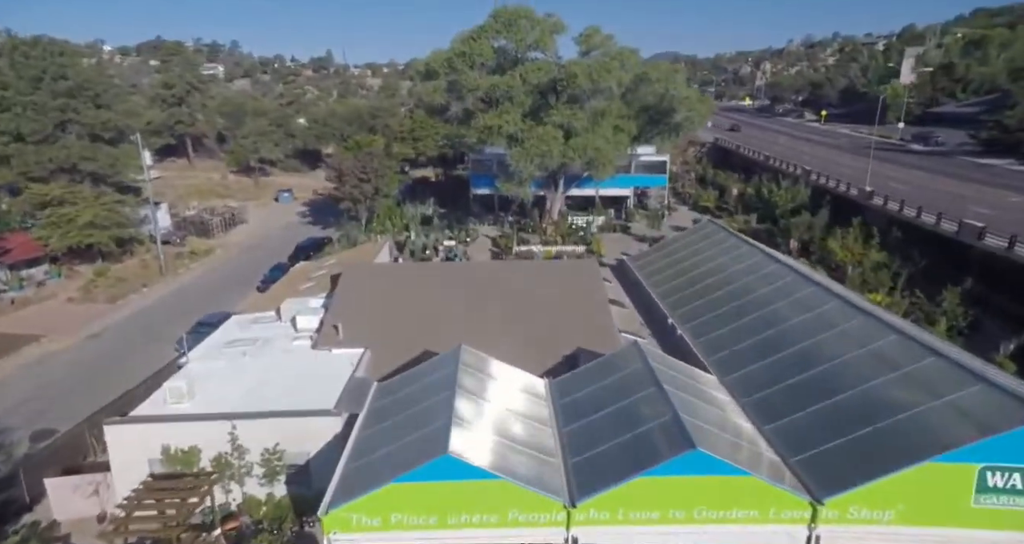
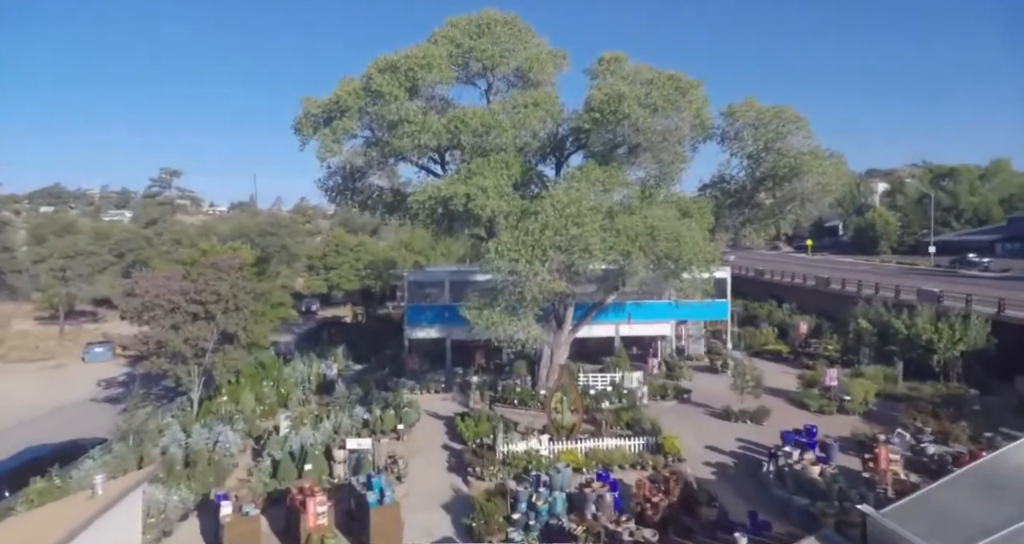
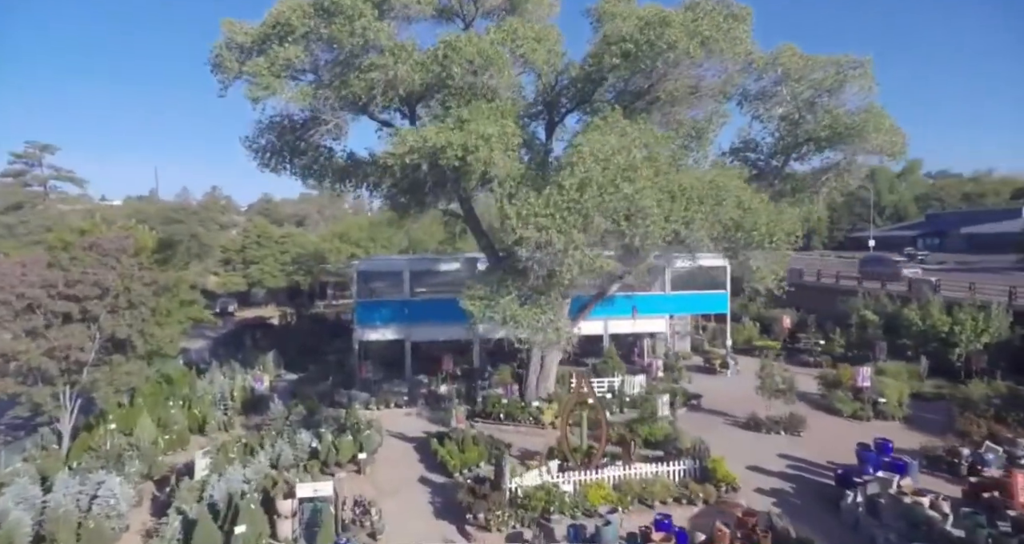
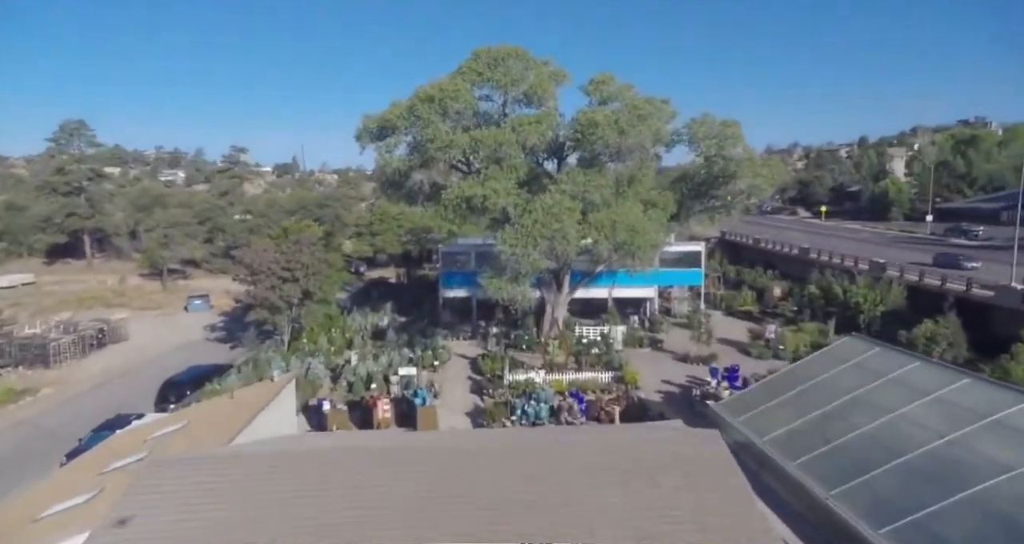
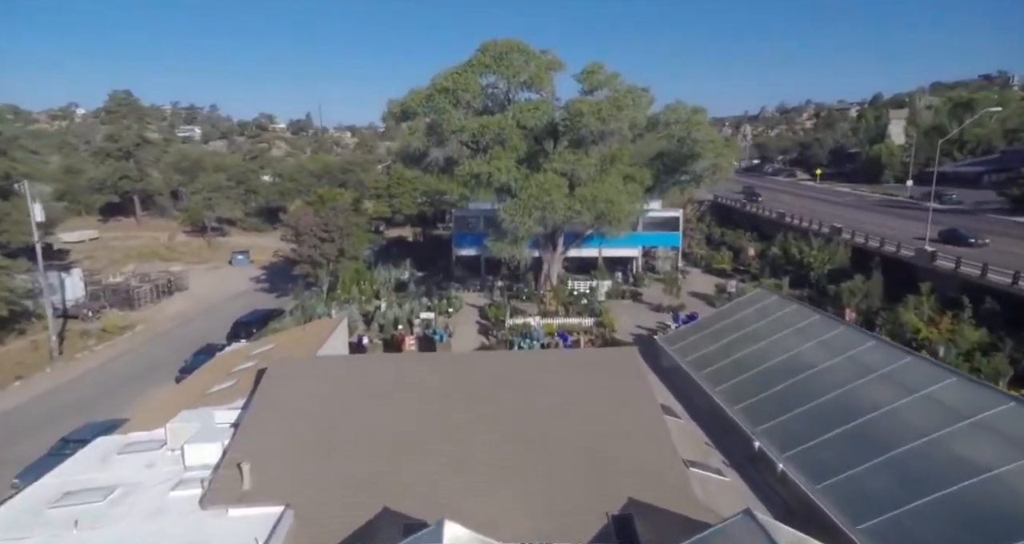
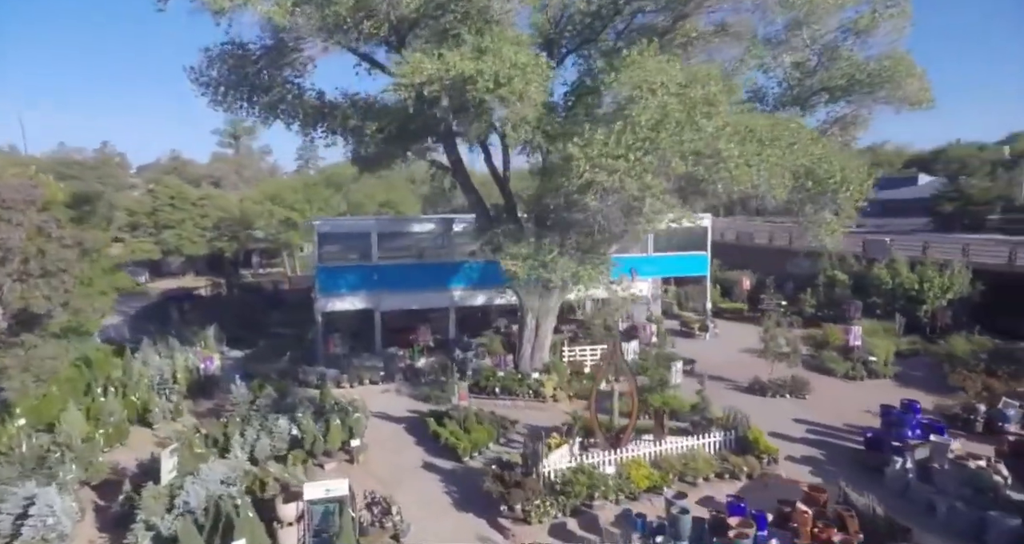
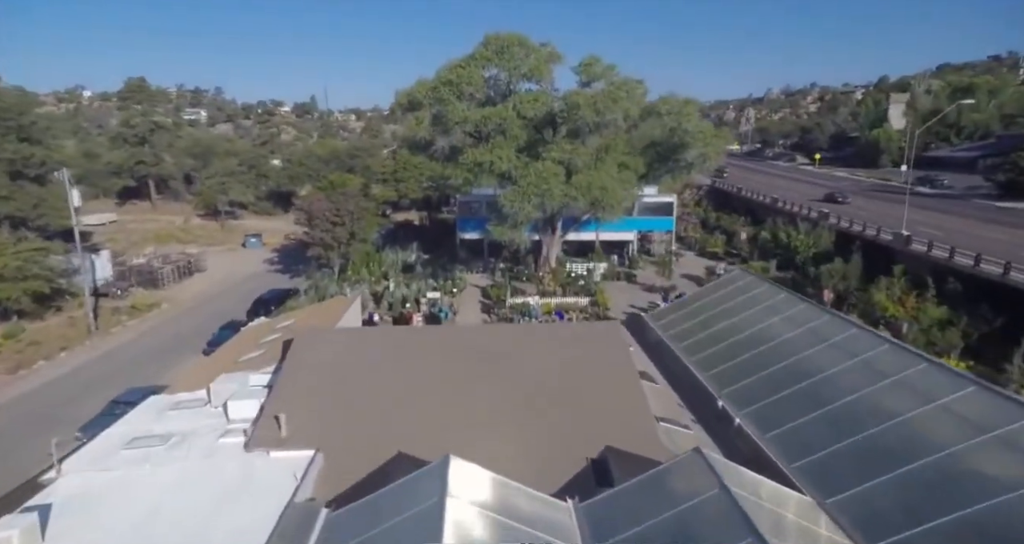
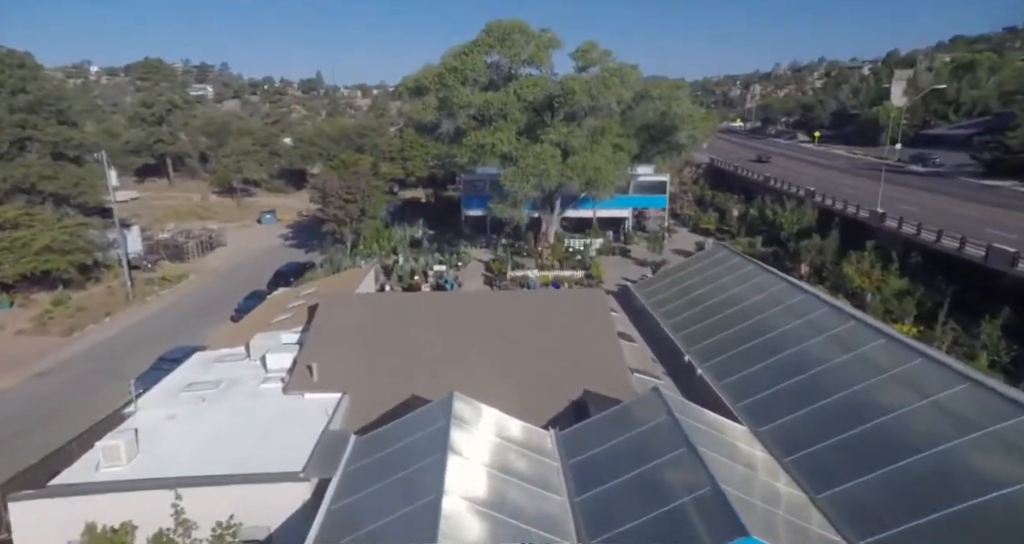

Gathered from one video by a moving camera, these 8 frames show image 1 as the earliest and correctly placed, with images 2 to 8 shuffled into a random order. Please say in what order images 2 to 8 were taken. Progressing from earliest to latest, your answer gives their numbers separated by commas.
8, 7, 5, 4, 2, 3, 6
